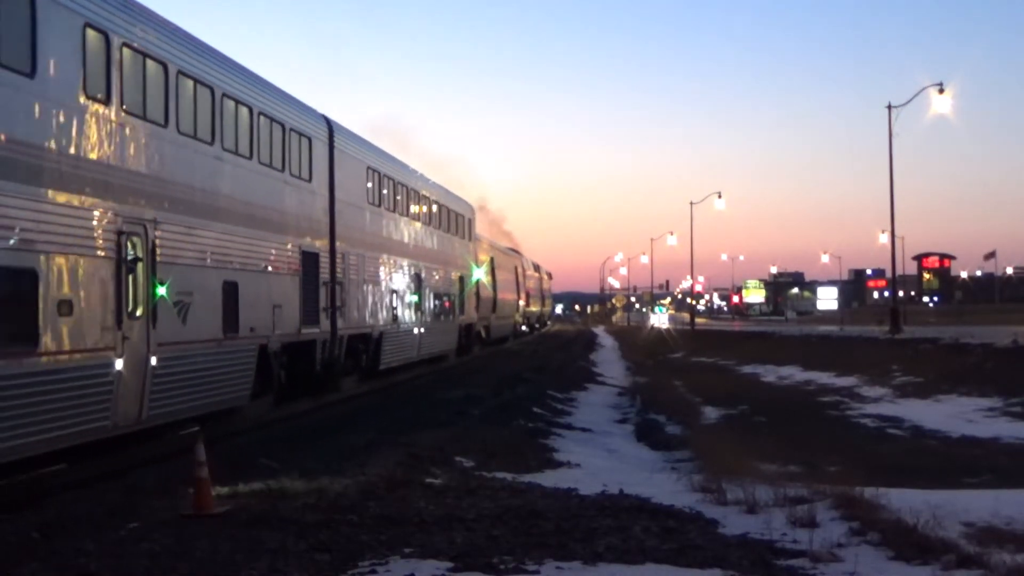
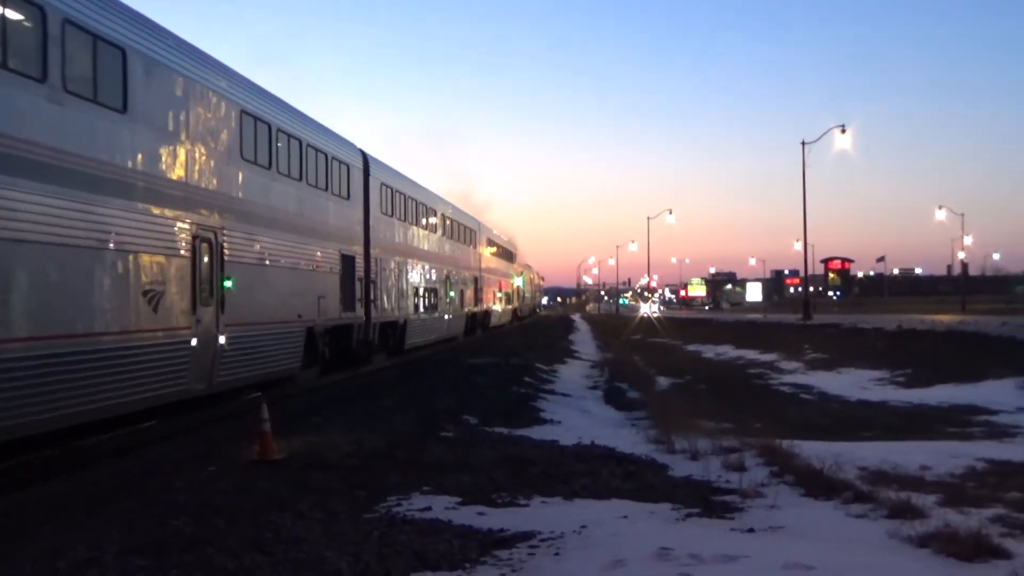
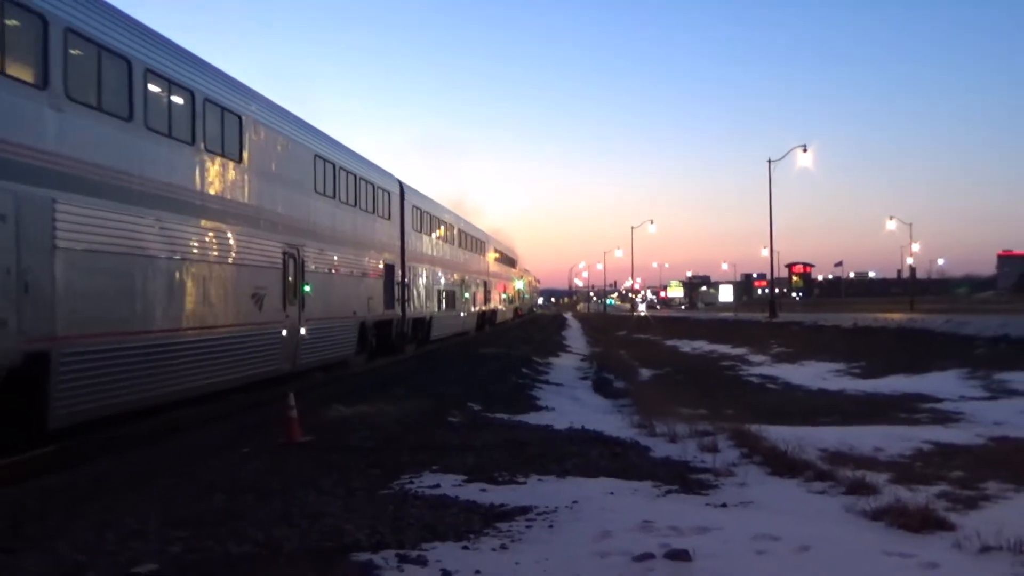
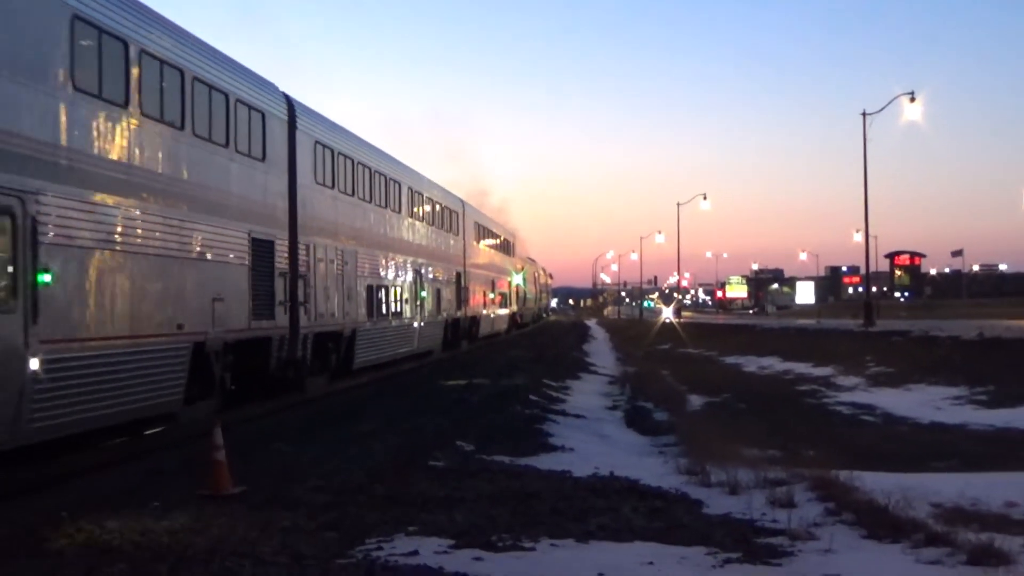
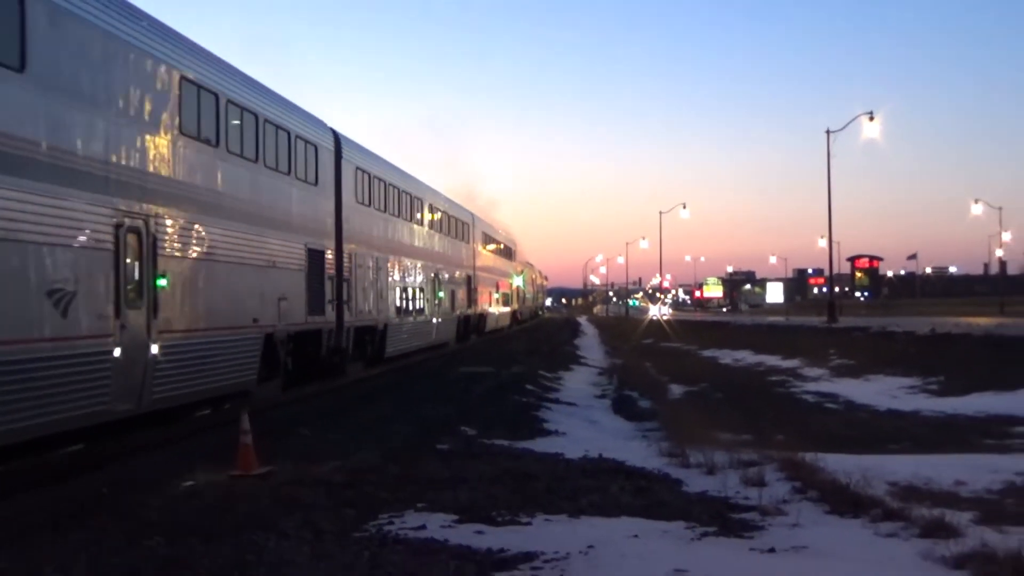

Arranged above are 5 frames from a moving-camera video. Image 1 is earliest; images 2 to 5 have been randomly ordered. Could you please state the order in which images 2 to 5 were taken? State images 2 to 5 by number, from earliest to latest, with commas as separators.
4, 5, 2, 3
